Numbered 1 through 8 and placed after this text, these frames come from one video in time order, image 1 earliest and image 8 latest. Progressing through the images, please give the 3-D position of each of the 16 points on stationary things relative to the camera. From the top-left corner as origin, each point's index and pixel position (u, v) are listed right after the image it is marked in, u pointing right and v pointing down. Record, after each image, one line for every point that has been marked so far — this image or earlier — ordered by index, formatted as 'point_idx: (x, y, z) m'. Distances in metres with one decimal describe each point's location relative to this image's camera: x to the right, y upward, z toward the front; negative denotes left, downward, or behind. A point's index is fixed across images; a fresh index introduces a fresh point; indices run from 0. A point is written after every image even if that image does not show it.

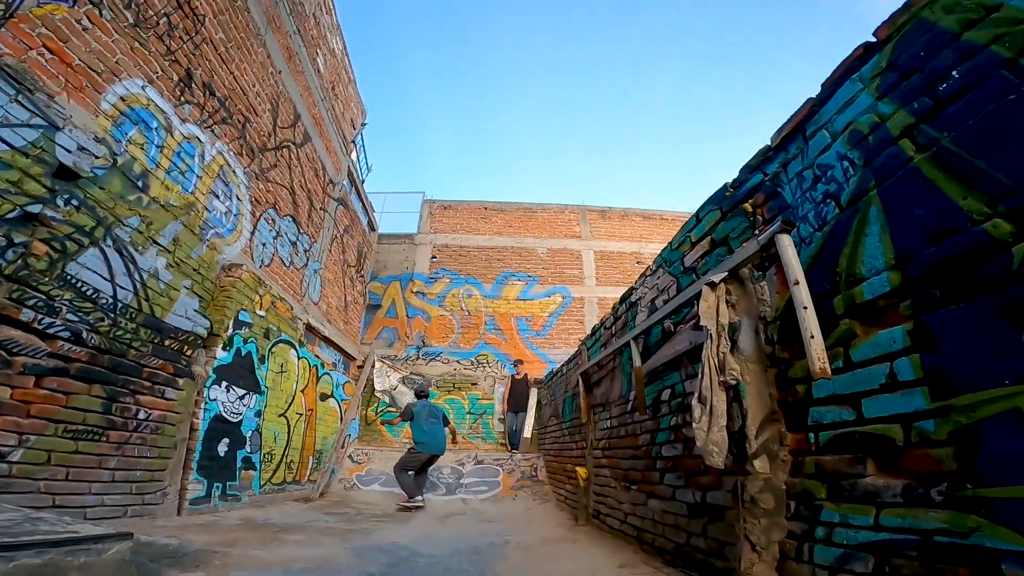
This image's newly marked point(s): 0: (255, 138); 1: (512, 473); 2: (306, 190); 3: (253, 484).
0: (-2.9, +1.6, +5.5) m
1: (0.0, -2.4, +6.4) m
2: (-2.8, +1.3, +6.7) m
3: (-2.6, -2.0, +5.2) m
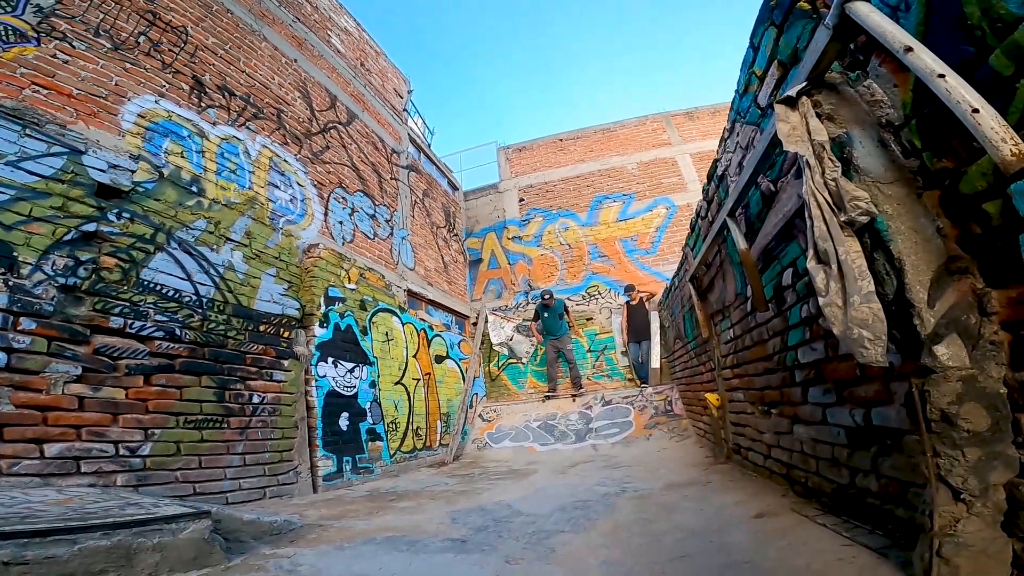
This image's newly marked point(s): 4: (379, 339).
0: (-2.4, +1.7, +5.4) m
1: (+1.5, -1.4, +5.8) m
2: (-1.9, +1.6, +6.6) m
3: (-1.3, -1.8, +5.3) m
4: (-1.4, -0.6, +5.7) m
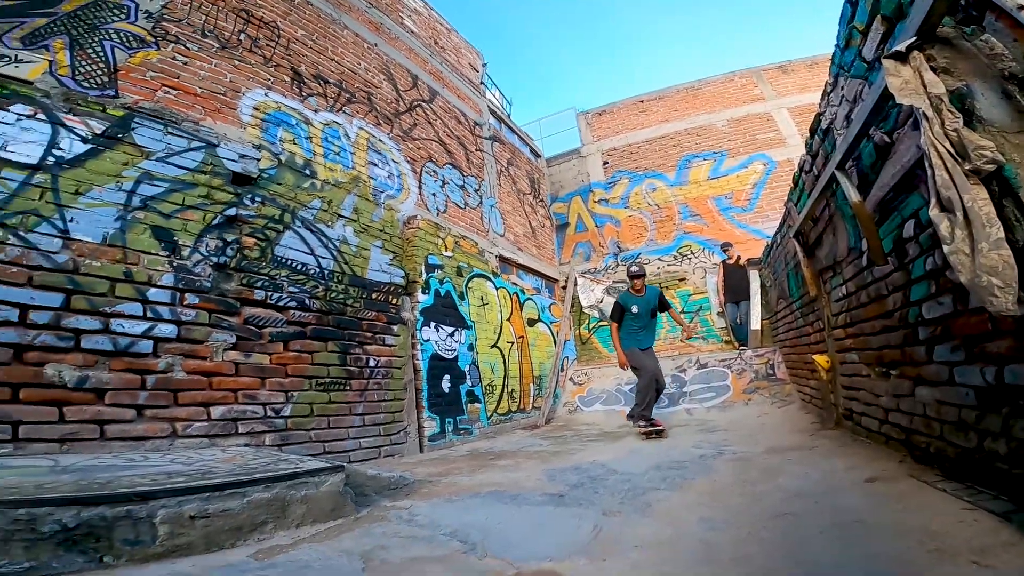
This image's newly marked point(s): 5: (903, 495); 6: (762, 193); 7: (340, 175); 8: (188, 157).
0: (-1.4, +2.1, +5.7) m
1: (+2.6, -1.0, +5.6) m
2: (-0.8, +2.0, +6.8) m
3: (-0.3, -1.4, +5.6) m
4: (-0.4, -0.2, +5.9) m
5: (+1.4, -0.7, +1.8) m
6: (+4.2, +1.5, +8.4) m
7: (-1.6, +1.0, +4.6) m
8: (-2.2, +0.9, +3.5) m
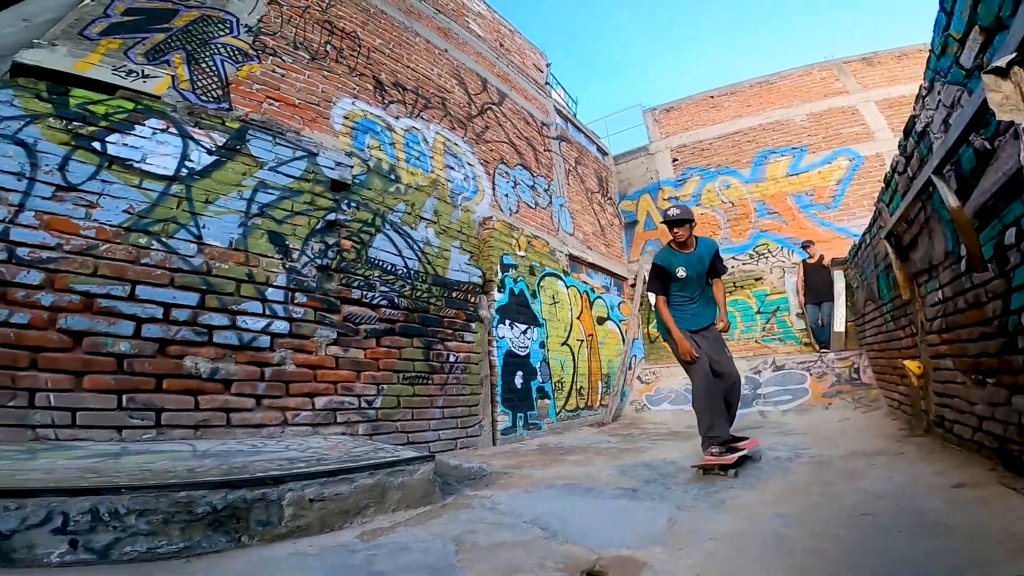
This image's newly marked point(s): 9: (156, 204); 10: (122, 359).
0: (-0.6, +2.1, +5.9) m
1: (+3.3, -1.0, +5.3) m
2: (+0.2, +2.1, +6.9) m
3: (+0.4, -1.4, +5.7) m
4: (+0.4, -0.2, +6.1) m
5: (+1.7, -0.8, +1.7) m
6: (+5.3, +1.6, +7.9) m
7: (-0.9, +1.1, +4.9) m
8: (-1.7, +0.9, +3.8) m
9: (-2.3, +0.5, +3.2) m
10: (-2.3, -0.5, +3.0) m
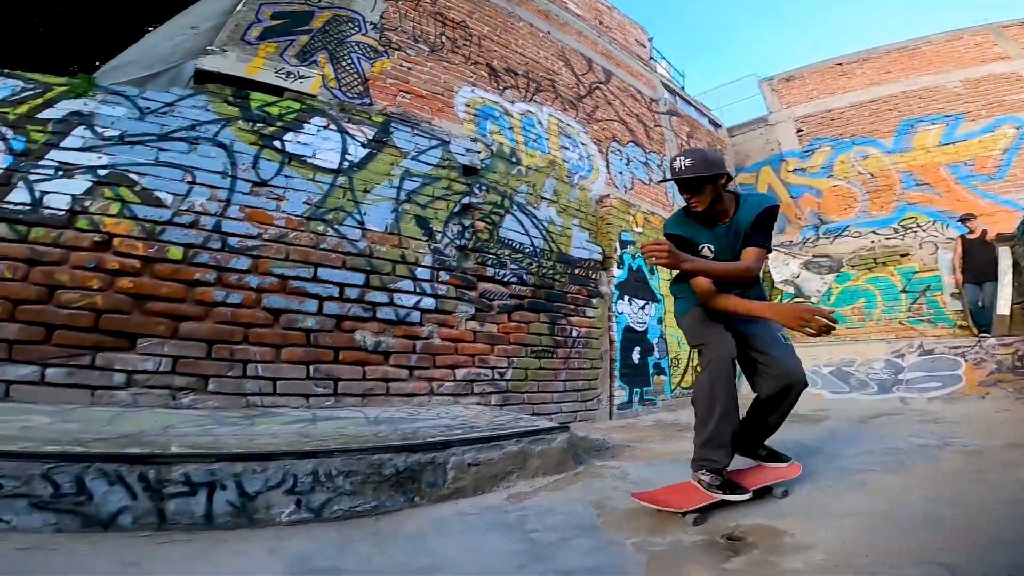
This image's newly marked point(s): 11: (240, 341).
0: (+0.7, +2.4, +5.9) m
1: (+4.5, -0.7, +4.8) m
2: (+1.7, +2.4, +6.8) m
3: (+1.7, -1.1, +5.7) m
4: (+1.8, +0.1, +6.0) m
5: (+2.2, -0.7, +1.6) m
6: (+6.9, +1.9, +6.9) m
7: (+0.3, +1.3, +5.1) m
8: (-0.7, +1.1, +4.1) m
9: (-1.4, +0.7, +3.7) m
10: (-1.4, -0.3, +3.5) m
11: (-1.8, -0.4, +3.4) m
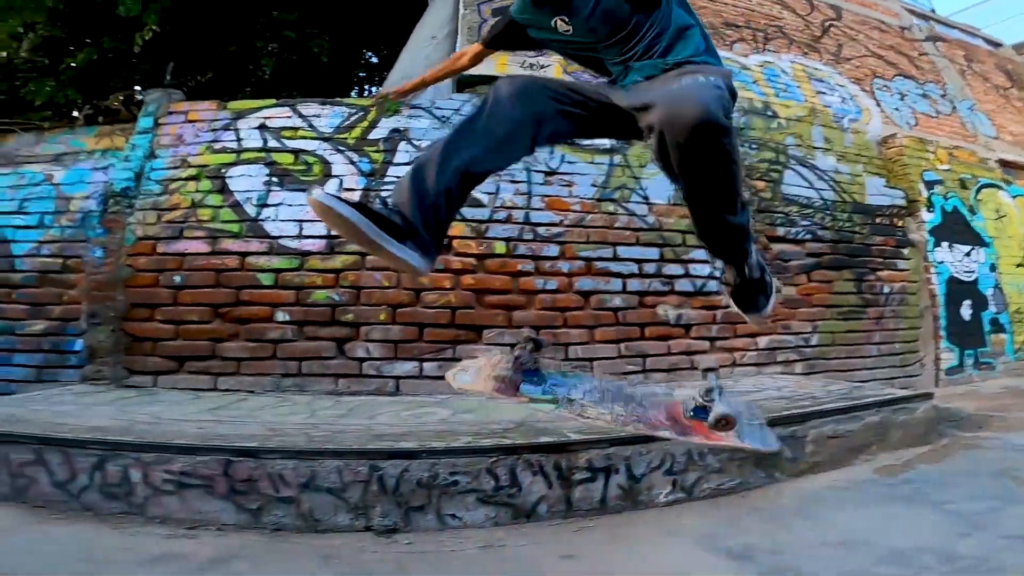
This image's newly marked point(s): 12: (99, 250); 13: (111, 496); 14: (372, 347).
0: (+3.1, +2.8, +5.4) m
1: (+6.8, 0.0, +3.5) m
2: (+4.3, +2.9, +6.0) m
3: (+4.4, -0.6, +5.0) m
4: (+4.4, +0.6, +5.3) m
5: (+3.9, -0.3, +0.8) m
6: (+9.4, +2.9, +4.8) m
7: (+2.6, +1.6, +4.6) m
8: (+1.5, +1.3, +4.0) m
9: (+0.7, +0.8, +3.7) m
10: (+0.8, -0.2, +3.6) m
11: (+0.3, -0.3, +3.5) m
12: (-2.7, +0.2, +3.4) m
13: (-1.9, -1.0, +2.4) m
14: (-0.9, -0.4, +3.4) m
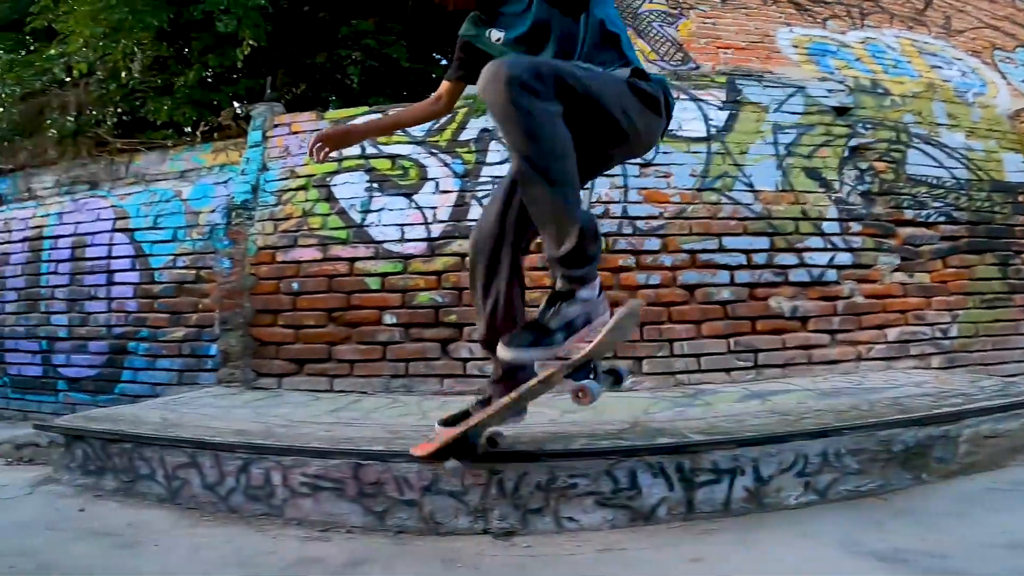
0: (+3.9, +2.9, +5.0) m
1: (+7.5, +0.2, +2.7) m
2: (+5.1, +3.1, +5.4) m
3: (+5.3, -0.4, +4.5) m
4: (+5.2, +0.8, +4.7) m
5: (+4.3, -0.2, +0.4) m
6: (+10.1, +3.2, +3.8) m
7: (+3.3, +1.8, +4.3) m
8: (+2.2, +1.4, +3.8) m
9: (+1.4, +0.9, +3.6) m
10: (+1.5, -0.1, +3.4) m
11: (+1.0, -0.2, +3.4) m
12: (-2.0, +0.2, +3.6) m
13: (-1.3, -1.0, +2.5) m
14: (-0.2, -0.4, +3.4) m
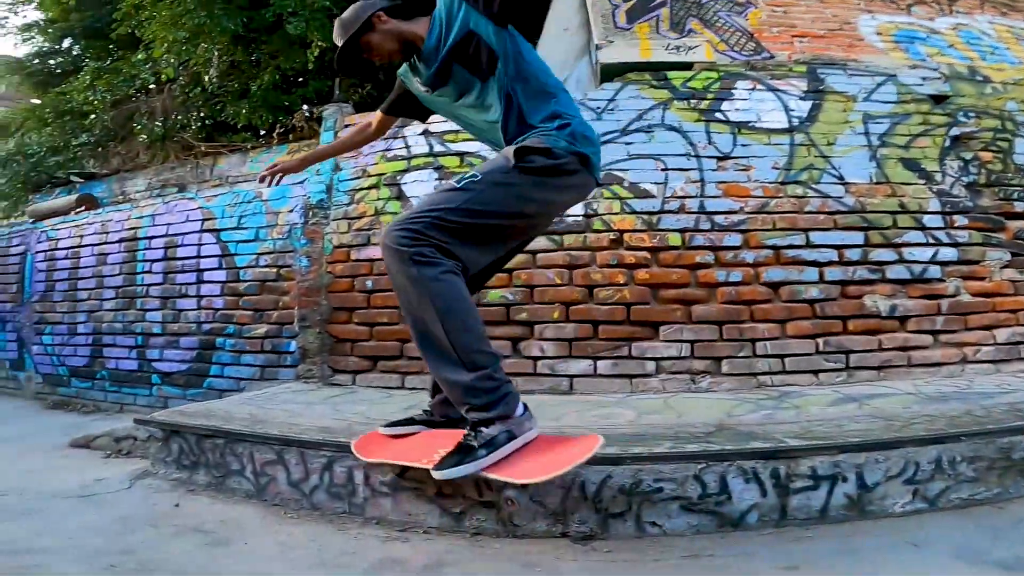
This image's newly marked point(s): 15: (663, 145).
0: (+4.5, +2.9, +4.7) m
1: (+7.9, +0.2, +2.3) m
2: (+5.7, +3.1, +5.1) m
3: (+5.8, -0.4, +4.1) m
4: (+5.8, +0.8, +4.4) m
5: (+4.7, -0.2, +0.1) m
6: (+10.6, +3.2, +3.2) m
7: (+3.9, +1.8, +4.0) m
8: (+2.7, +1.4, +3.6) m
9: (+1.9, +0.9, +3.4) m
10: (+2.0, -0.1, +3.3) m
11: (+1.5, -0.2, +3.3) m
12: (-1.5, +0.2, +3.6) m
13: (-0.9, -1.0, +2.5) m
14: (+0.3, -0.4, +3.3) m
15: (+1.1, +1.0, +3.5) m
